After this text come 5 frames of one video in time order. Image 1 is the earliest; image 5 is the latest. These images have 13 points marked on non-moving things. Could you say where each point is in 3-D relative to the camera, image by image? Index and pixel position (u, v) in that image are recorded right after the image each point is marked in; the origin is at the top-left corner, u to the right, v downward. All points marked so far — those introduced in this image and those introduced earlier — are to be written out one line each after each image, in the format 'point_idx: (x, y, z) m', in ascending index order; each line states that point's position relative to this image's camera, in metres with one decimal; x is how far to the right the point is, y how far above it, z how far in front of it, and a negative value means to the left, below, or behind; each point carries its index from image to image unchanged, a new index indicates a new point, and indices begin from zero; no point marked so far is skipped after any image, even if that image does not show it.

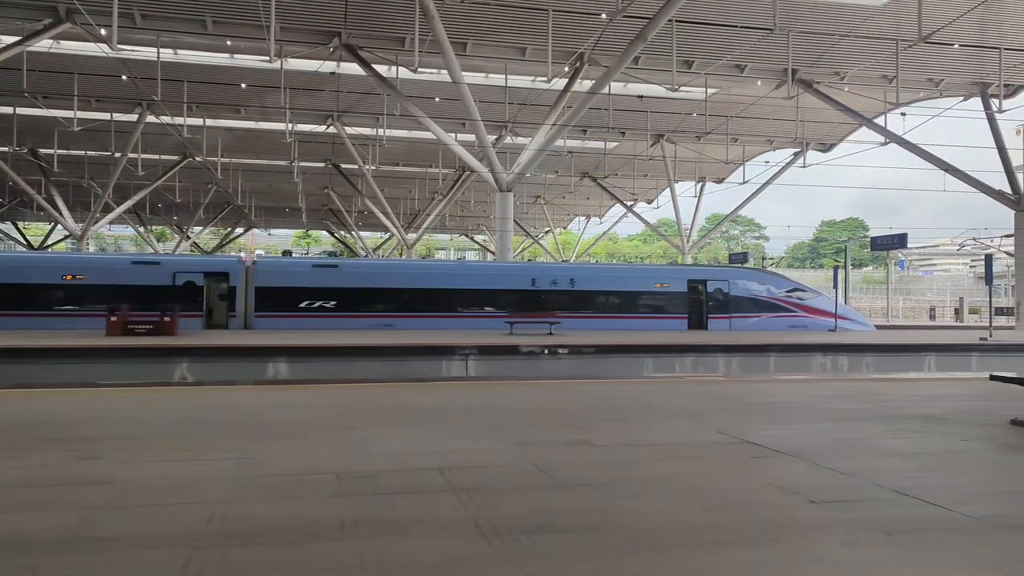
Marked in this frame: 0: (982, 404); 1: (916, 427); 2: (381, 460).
0: (+4.5, -1.1, +7.3) m
1: (+3.2, -1.1, +6.1) m
2: (-0.8, -1.0, +4.6) m
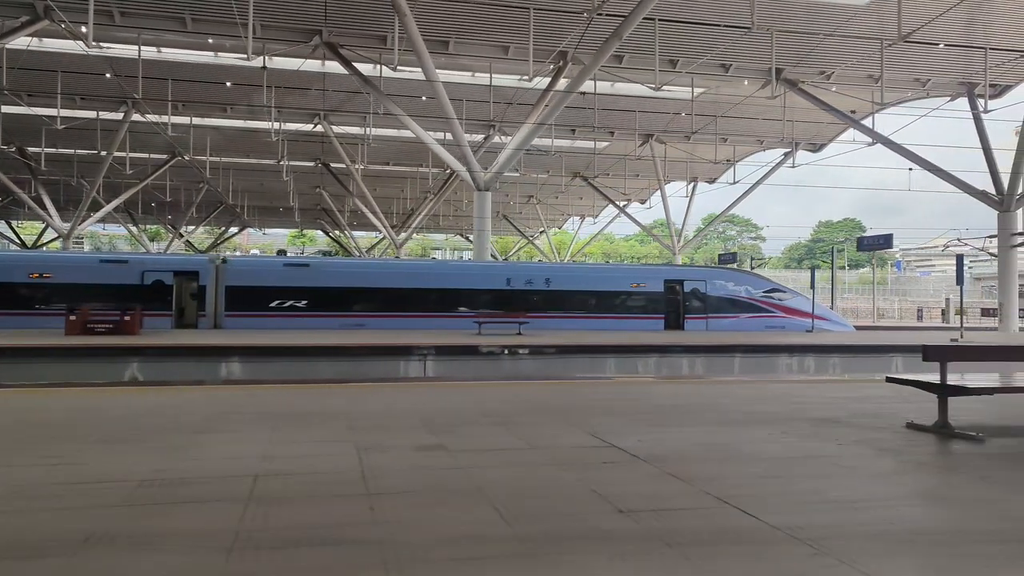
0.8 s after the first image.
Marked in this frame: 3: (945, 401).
0: (+3.6, -1.1, +7.2) m
1: (+2.3, -1.1, +5.9) m
2: (-1.8, -1.0, +4.4) m
3: (+3.4, -0.9, +6.0) m
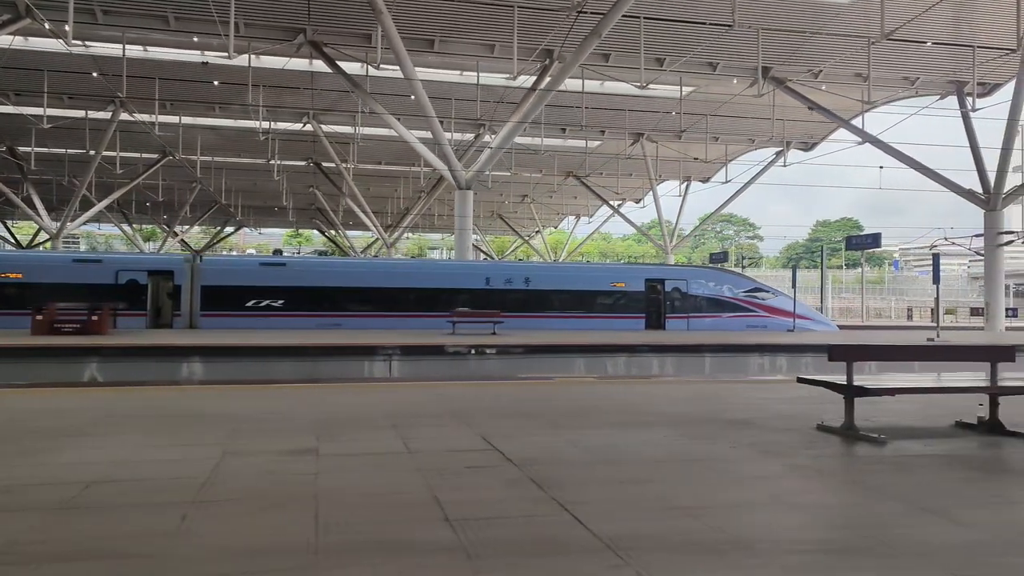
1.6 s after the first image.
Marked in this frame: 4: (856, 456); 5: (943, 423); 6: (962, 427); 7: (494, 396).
0: (+2.7, -1.1, +7.0) m
1: (+1.4, -1.1, +5.7) m
2: (-2.6, -1.0, +4.2) m
3: (+2.6, -0.9, +5.8) m
4: (+2.4, -1.1, +5.2) m
5: (+3.7, -1.1, +6.4) m
6: (+3.7, -1.1, +6.1) m
7: (-0.2, -1.2, +8.5) m
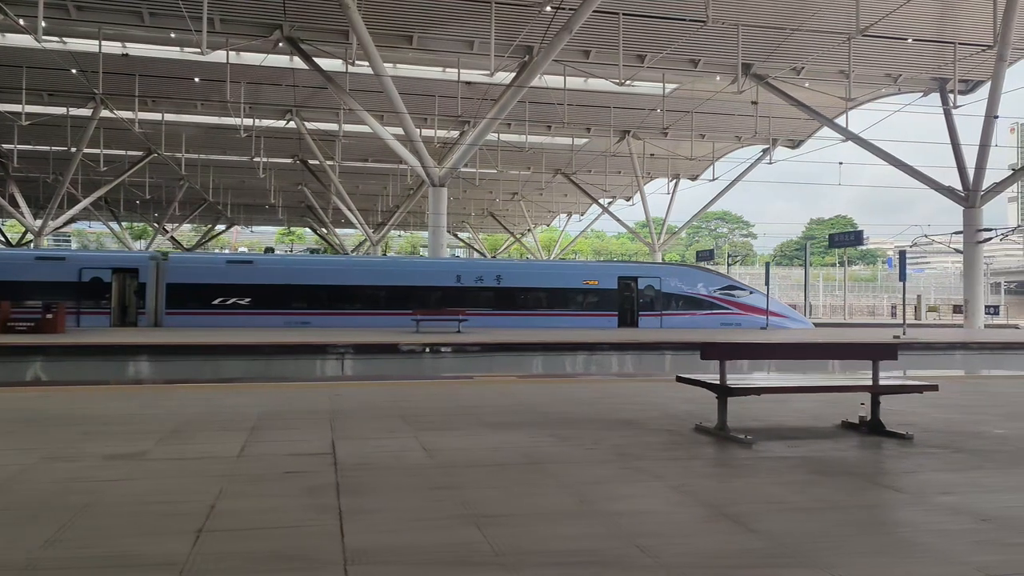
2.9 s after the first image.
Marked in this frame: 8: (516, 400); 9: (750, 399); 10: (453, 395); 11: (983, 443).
0: (+1.7, -1.1, +6.8) m
1: (+0.4, -1.1, +5.6) m
2: (-3.6, -1.0, +4.0) m
3: (+1.6, -0.8, +5.6) m
4: (+1.3, -1.1, +5.0) m
5: (+2.7, -1.1, +6.3) m
6: (+2.6, -1.1, +6.0) m
7: (-1.2, -1.1, +8.3) m
8: (0.0, -1.2, +7.7) m
9: (+2.3, -1.1, +7.4) m
10: (-0.6, -1.1, +8.0) m
11: (+3.3, -1.1, +5.3) m
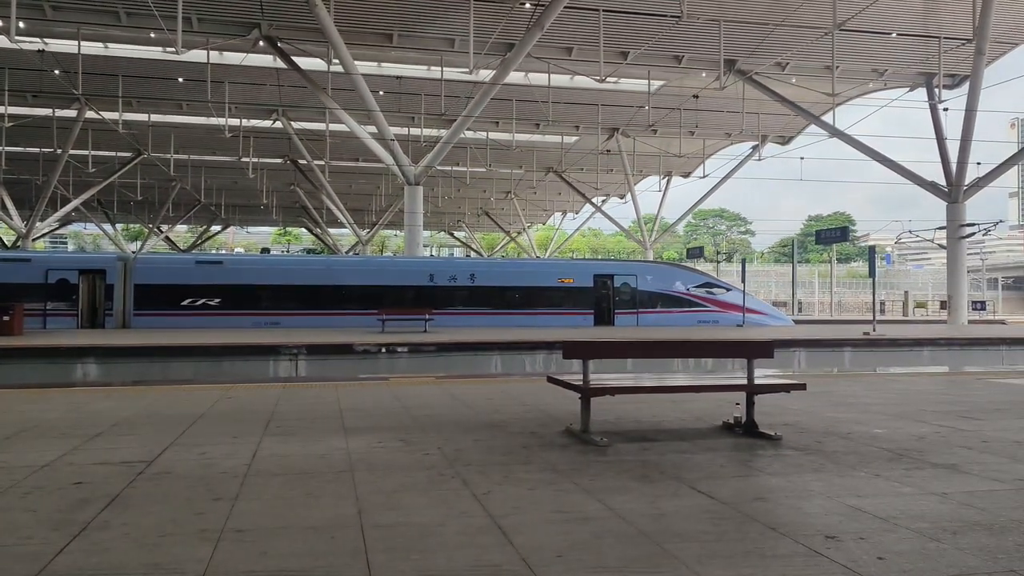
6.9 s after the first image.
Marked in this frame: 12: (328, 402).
0: (+0.7, -1.1, +6.6) m
1: (-0.6, -1.1, +5.3) m
2: (-4.6, -1.0, +3.8) m
3: (+0.5, -0.8, +5.4) m
4: (+0.3, -1.1, +4.8) m
5: (+1.6, -1.1, +6.0) m
6: (+1.6, -1.1, +5.8) m
7: (-2.3, -1.1, +8.1) m
8: (-1.0, -1.2, +7.5) m
9: (+1.3, -1.1, +7.2) m
10: (-1.7, -1.1, +7.8) m
11: (+2.3, -1.1, +5.1) m
12: (-1.8, -1.1, +7.5) m
